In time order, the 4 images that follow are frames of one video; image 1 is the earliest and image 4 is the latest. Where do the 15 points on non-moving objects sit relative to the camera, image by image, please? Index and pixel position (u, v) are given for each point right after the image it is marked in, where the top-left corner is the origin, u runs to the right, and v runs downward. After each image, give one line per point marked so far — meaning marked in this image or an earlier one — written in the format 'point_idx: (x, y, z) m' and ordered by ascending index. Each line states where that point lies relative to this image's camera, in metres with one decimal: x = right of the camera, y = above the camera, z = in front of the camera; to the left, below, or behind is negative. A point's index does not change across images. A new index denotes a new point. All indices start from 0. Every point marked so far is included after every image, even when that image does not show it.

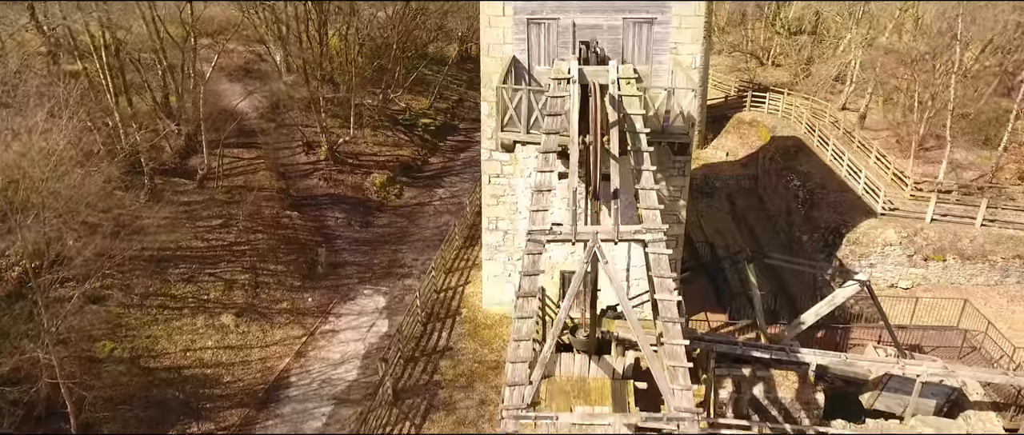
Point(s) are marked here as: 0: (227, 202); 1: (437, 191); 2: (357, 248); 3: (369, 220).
0: (-7.8, +0.4, +16.5) m
1: (-2.4, +0.9, +19.7) m
2: (-4.2, -0.8, +16.2) m
3: (-4.2, -0.1, +17.5) m
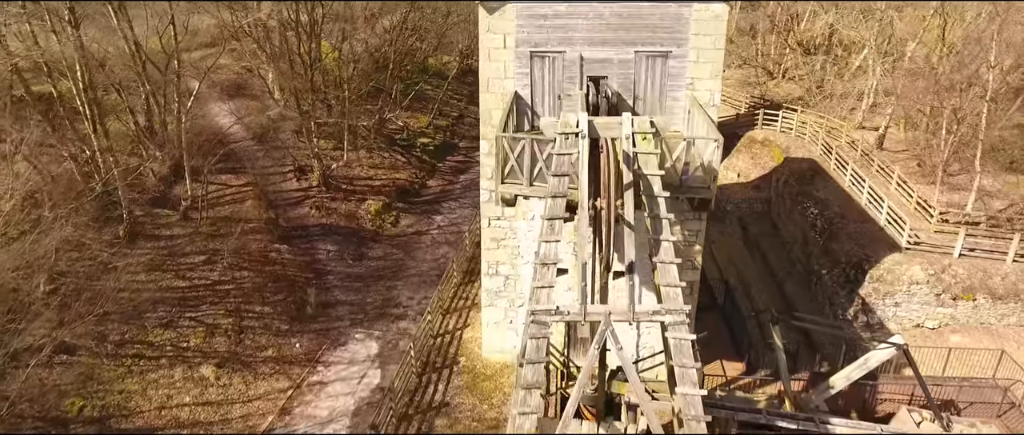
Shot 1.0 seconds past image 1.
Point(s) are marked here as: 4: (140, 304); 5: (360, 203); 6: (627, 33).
0: (-7.7, -0.5, +15.6) m
1: (-2.4, 0.0, +18.7) m
2: (-4.1, -1.7, +15.3) m
3: (-4.1, -0.9, +16.6) m
4: (-8.2, -1.9, +13.4) m
5: (-4.6, +0.5, +18.4) m
6: (+2.0, +3.2, +10.5) m
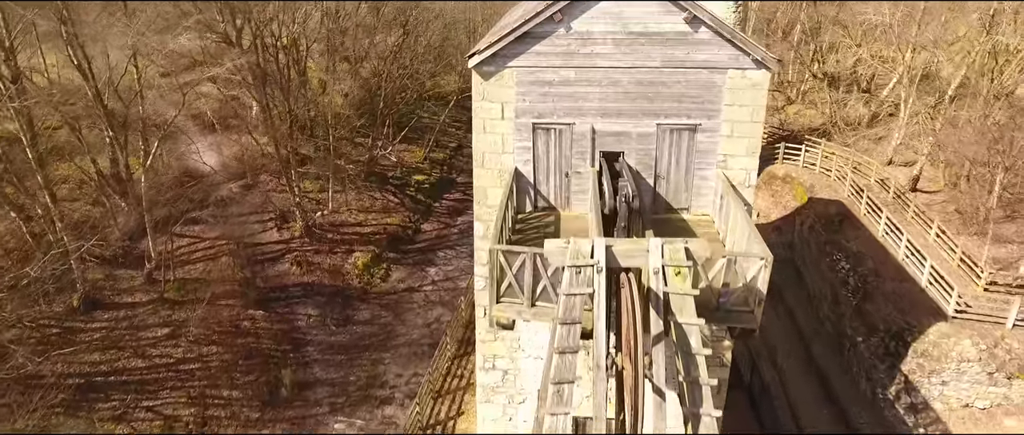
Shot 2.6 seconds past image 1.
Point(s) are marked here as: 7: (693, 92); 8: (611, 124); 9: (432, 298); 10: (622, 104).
0: (-7.7, -1.9, +14.0) m
1: (-2.3, -1.5, +17.1) m
2: (-4.1, -3.2, +13.7) m
3: (-4.1, -2.4, +15.0) m
4: (-8.2, -3.4, +11.8) m
5: (-4.6, -1.0, +16.8) m
6: (+2.0, +1.7, +8.8) m
7: (+2.6, +1.8, +8.7) m
8: (+1.5, +1.4, +9.0) m
9: (-2.1, -2.1, +16.0) m
10: (+1.6, +1.7, +8.9) m
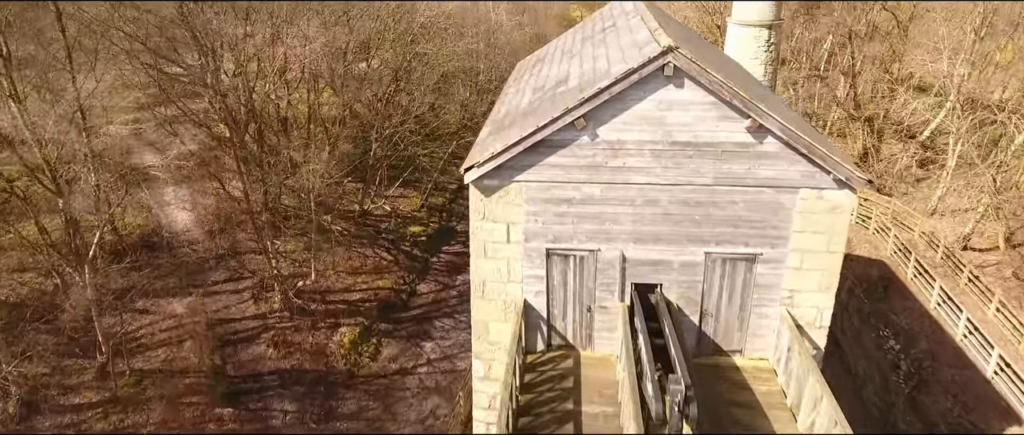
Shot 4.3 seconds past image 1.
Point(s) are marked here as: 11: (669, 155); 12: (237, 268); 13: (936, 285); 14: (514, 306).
0: (-7.6, -3.7, +12.1) m
1: (-2.2, -3.2, +15.2) m
2: (-4.0, -4.9, +11.8) m
3: (-4.0, -4.2, +13.2) m
4: (-8.1, -5.1, +10.0) m
5: (-4.4, -2.8, +14.9) m
6: (+2.1, -0.1, +6.9) m
7: (+2.7, 0.0, +6.8) m
8: (+1.6, -0.4, +7.1) m
9: (-2.0, -3.9, +14.2) m
10: (+1.7, -0.1, +7.0) m
11: (+1.7, +0.7, +6.6) m
12: (-7.4, -1.3, +16.2) m
13: (+11.0, -1.7, +15.6) m
14: (0.0, -1.1, +7.5) m
